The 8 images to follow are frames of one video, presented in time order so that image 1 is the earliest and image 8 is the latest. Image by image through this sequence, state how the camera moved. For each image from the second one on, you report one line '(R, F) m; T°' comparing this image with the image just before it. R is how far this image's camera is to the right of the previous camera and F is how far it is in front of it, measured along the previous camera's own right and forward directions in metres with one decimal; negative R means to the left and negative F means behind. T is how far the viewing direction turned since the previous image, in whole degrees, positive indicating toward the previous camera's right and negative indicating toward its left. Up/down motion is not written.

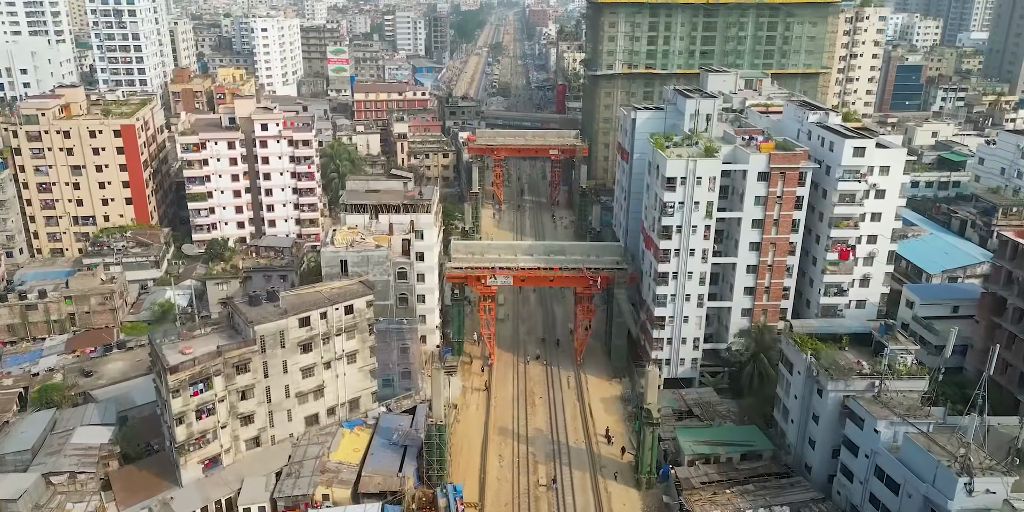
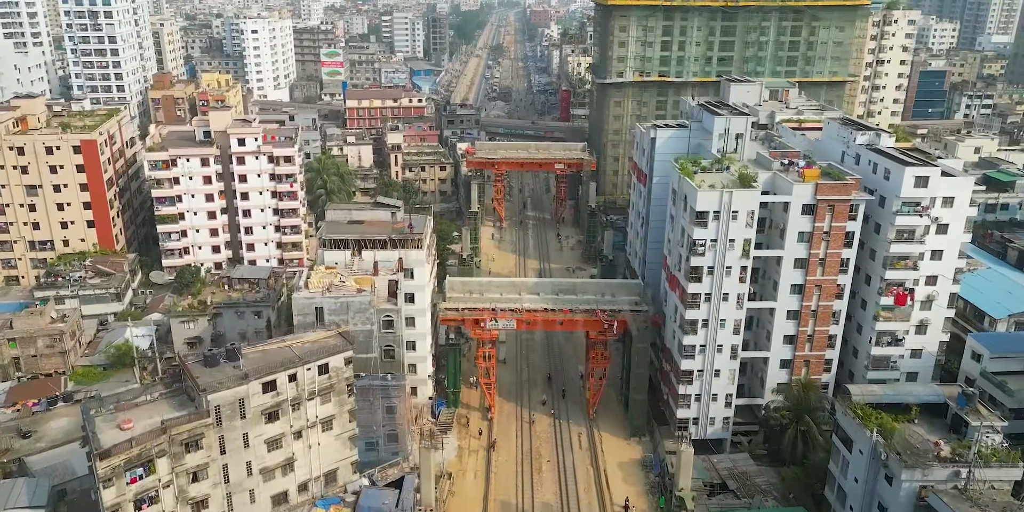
(-0.2, +6.0) m; 0°
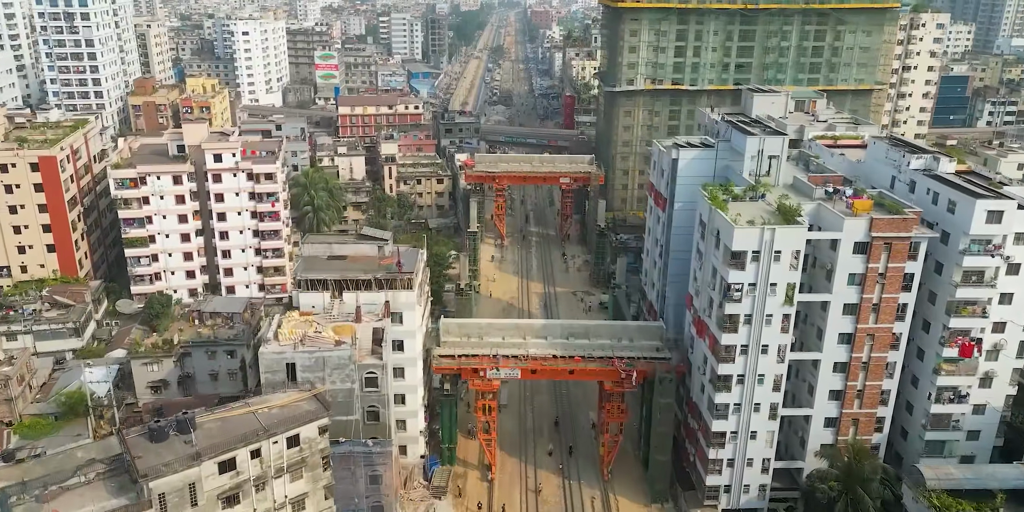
(-0.2, +5.2) m; 0°
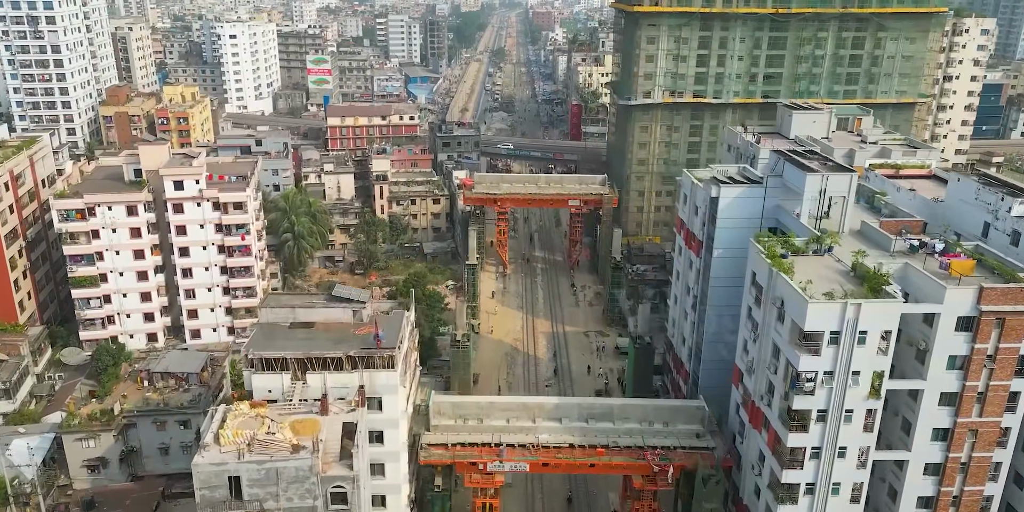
(-0.3, +6.9) m; 0°
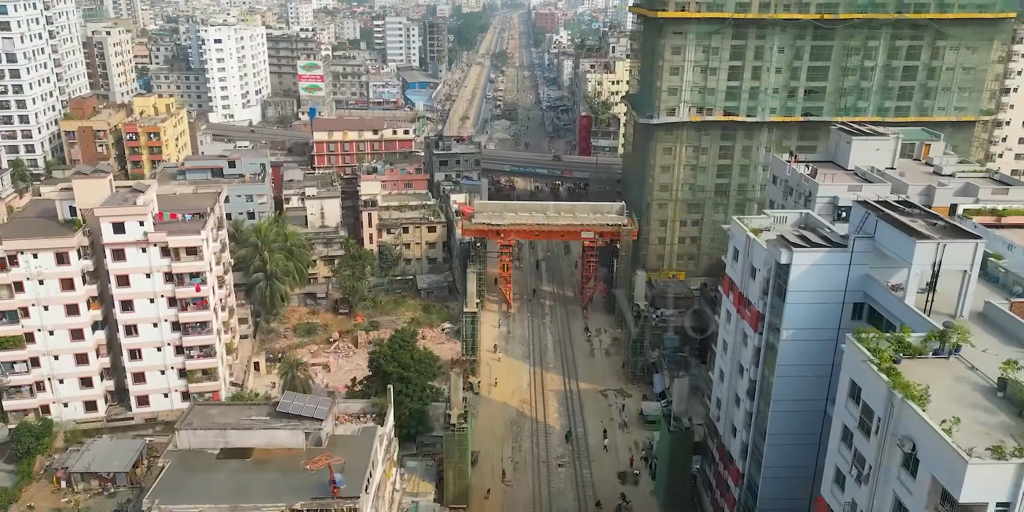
(-0.3, +7.7) m; 0°
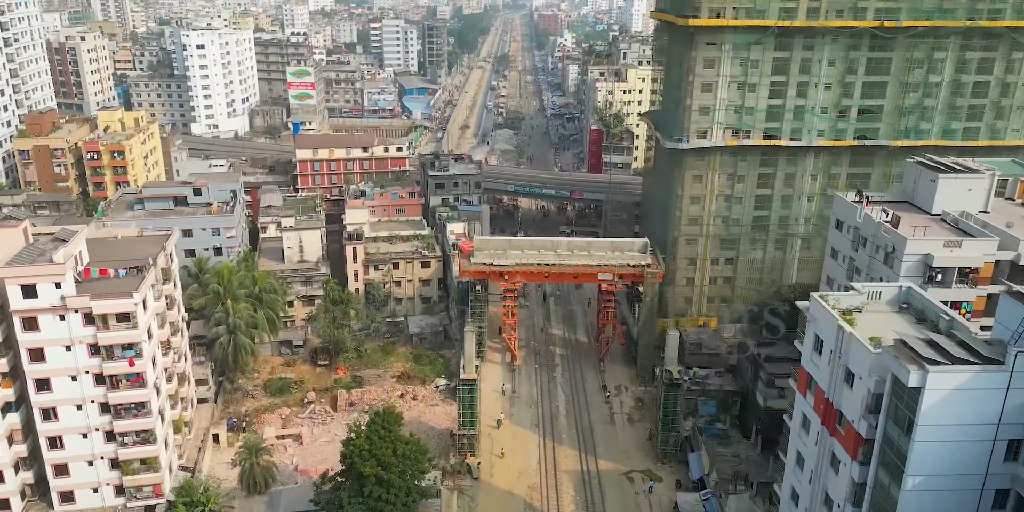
(-0.3, +7.6) m; 0°
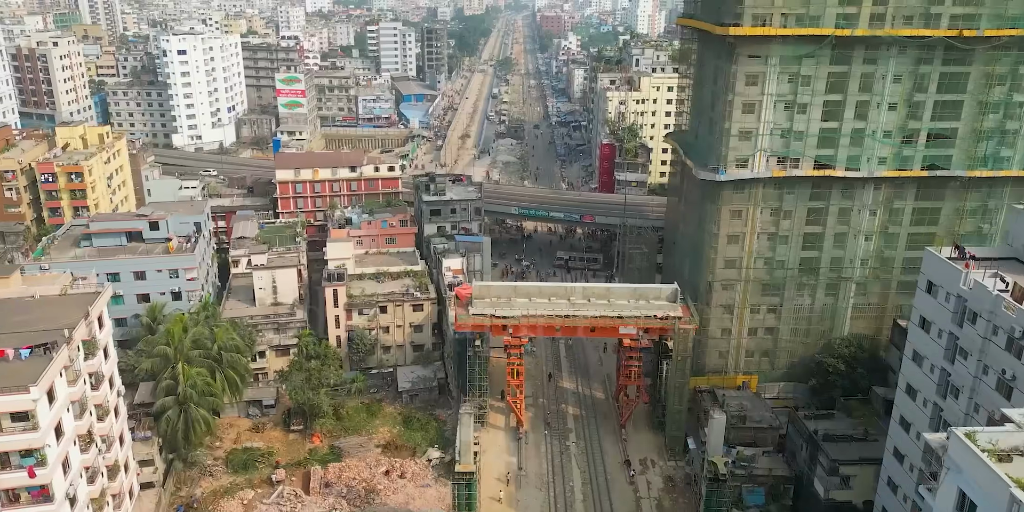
(-0.3, +7.2) m; 0°
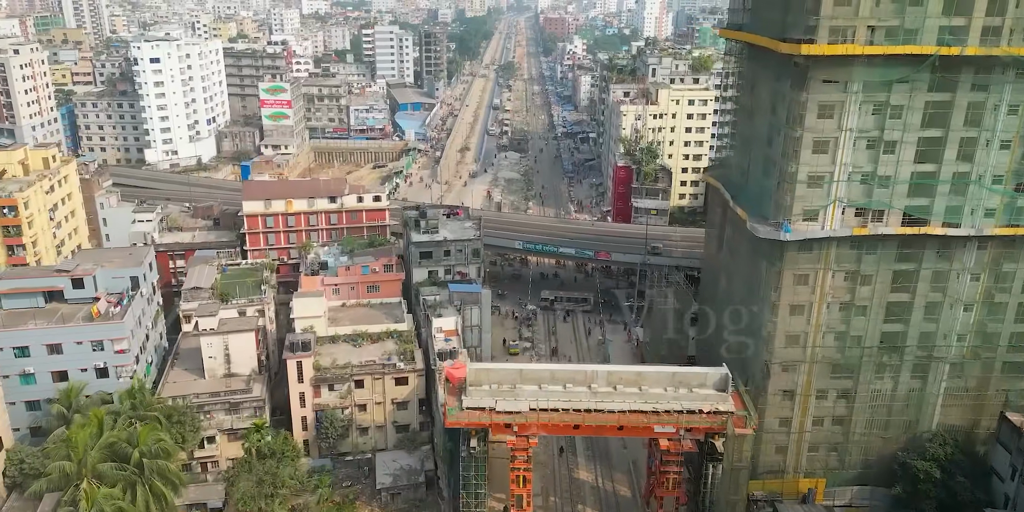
(-0.2, +8.6) m; 0°
